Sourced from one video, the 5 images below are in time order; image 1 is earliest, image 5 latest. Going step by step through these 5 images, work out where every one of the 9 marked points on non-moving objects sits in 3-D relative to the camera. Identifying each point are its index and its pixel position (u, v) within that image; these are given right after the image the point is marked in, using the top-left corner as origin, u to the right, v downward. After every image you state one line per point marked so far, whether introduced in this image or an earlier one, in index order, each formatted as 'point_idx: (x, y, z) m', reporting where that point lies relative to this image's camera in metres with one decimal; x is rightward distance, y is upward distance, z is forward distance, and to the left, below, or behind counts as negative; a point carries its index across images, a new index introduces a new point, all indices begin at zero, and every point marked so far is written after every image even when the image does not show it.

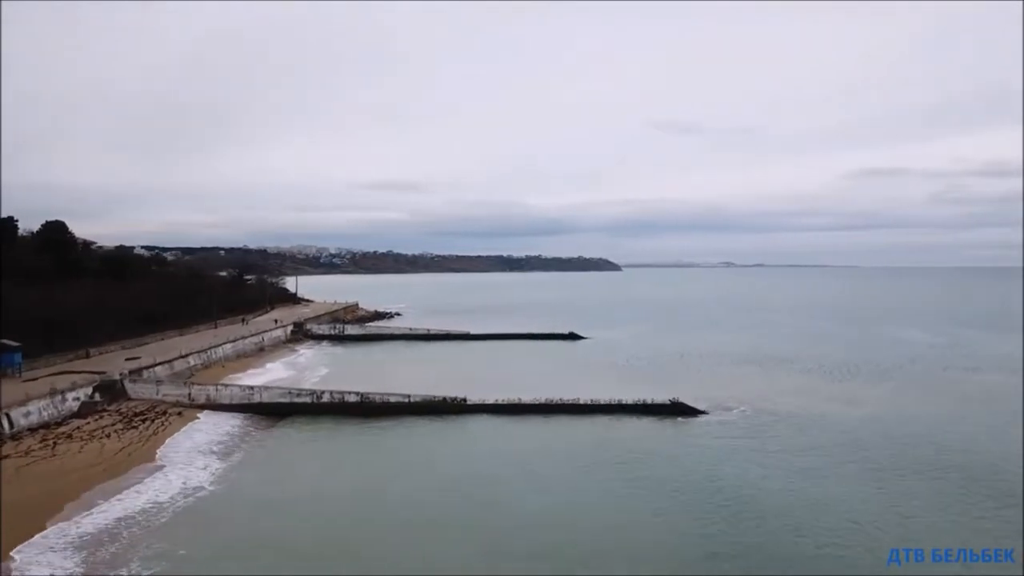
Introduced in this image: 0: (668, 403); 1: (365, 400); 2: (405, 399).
0: (+2.8, -2.1, +15.3) m
1: (-2.6, -2.0, +14.9) m
2: (-1.9, -2.0, +15.0) m
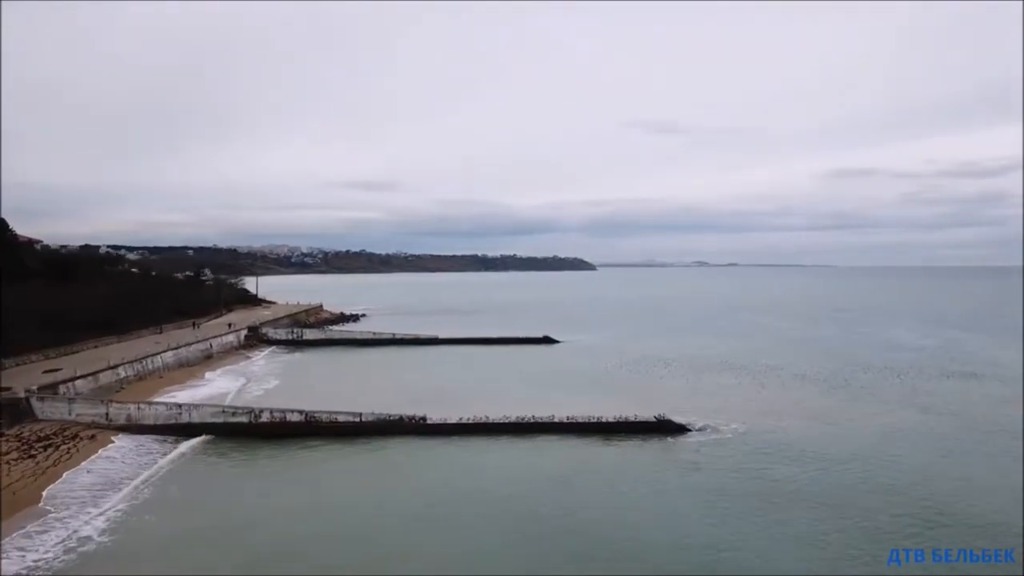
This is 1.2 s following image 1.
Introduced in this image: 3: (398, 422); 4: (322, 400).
0: (+2.3, -2.2, +13.7) m
1: (-3.1, -2.0, +13.0) m
2: (-2.5, -2.0, +13.2) m
3: (-1.8, -2.1, +13.1) m
4: (-4.4, -2.6, +19.6) m
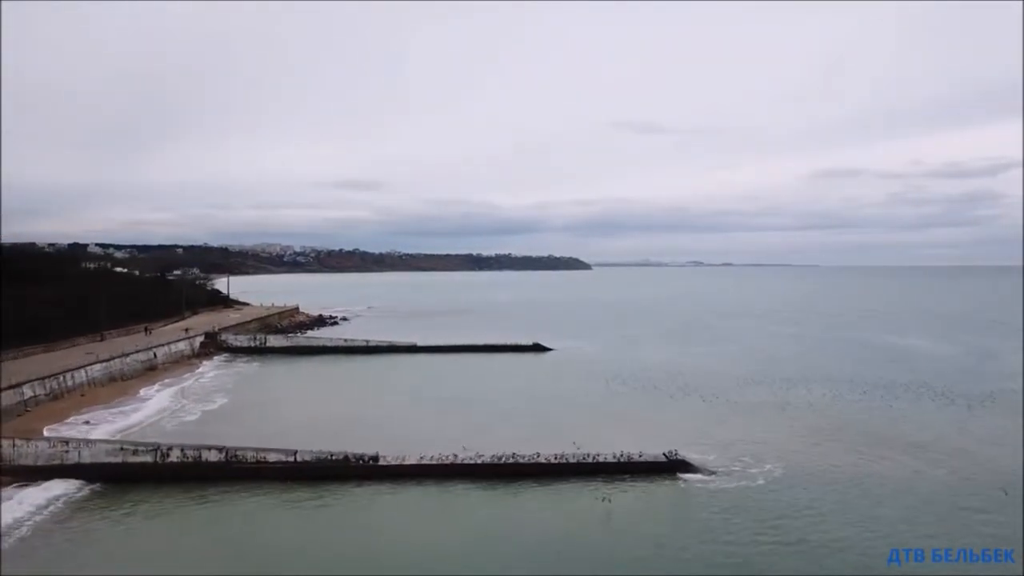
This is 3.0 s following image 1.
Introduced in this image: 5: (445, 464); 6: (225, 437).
0: (+2.0, -2.2, +11.0) m
1: (-3.5, -2.1, +10.4) m
2: (-2.8, -2.1, +10.5) m
3: (-2.1, -2.1, +10.5) m
4: (-4.7, -2.6, +16.9) m
5: (-0.9, -2.2, +10.5) m
6: (-4.9, -2.6, +14.6) m
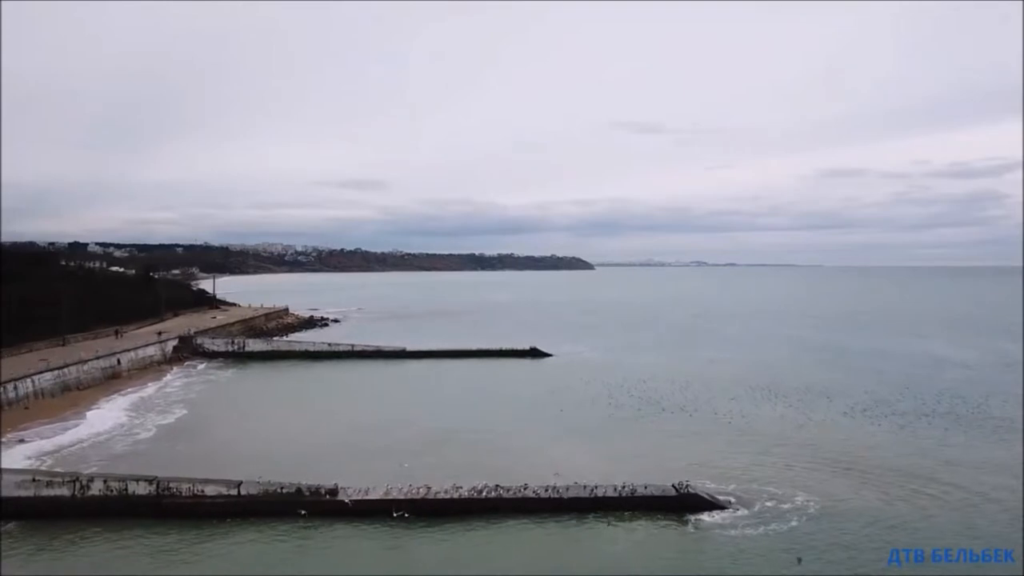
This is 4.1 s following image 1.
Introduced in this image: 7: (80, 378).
0: (+1.8, -2.3, +9.5) m
1: (-3.6, -2.1, +8.8) m
2: (-2.9, -2.1, +8.9) m
3: (-2.3, -2.2, +8.9) m
4: (-4.9, -2.6, +15.3) m
5: (-1.0, -2.2, +8.9) m
6: (-5.1, -2.6, +13.0) m
7: (-8.9, -1.8, +17.6) m
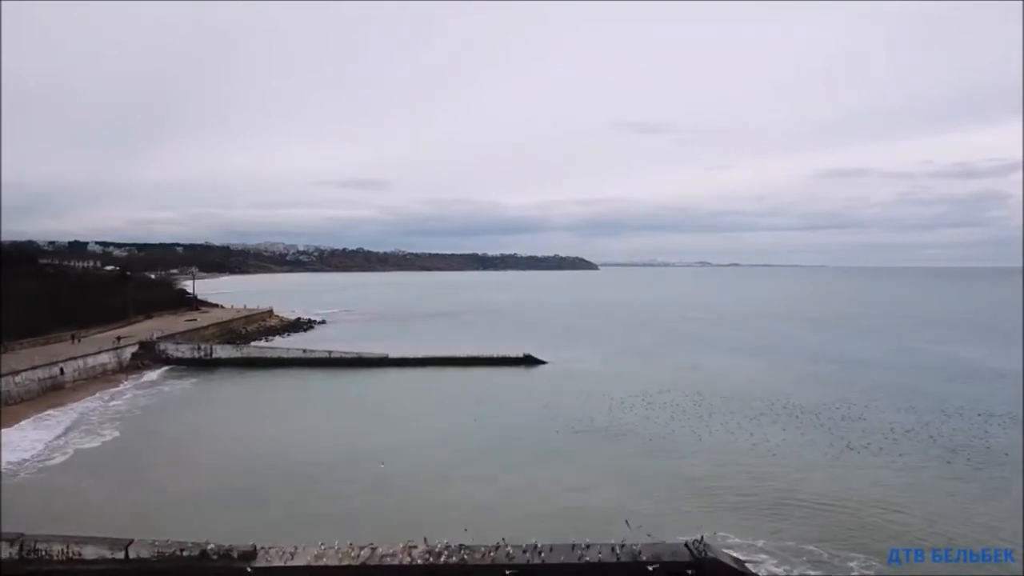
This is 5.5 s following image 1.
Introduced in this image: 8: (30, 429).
0: (+1.6, -2.3, +7.5) m
1: (-3.9, -2.2, +6.9) m
2: (-3.2, -2.2, +7.0) m
3: (-2.6, -2.2, +6.9) m
4: (-5.1, -2.7, +13.4) m
5: (-1.3, -2.3, +6.9) m
6: (-5.3, -2.6, +11.0) m
7: (-9.1, -1.9, +15.6) m
8: (-7.7, -2.2, +13.5) m
